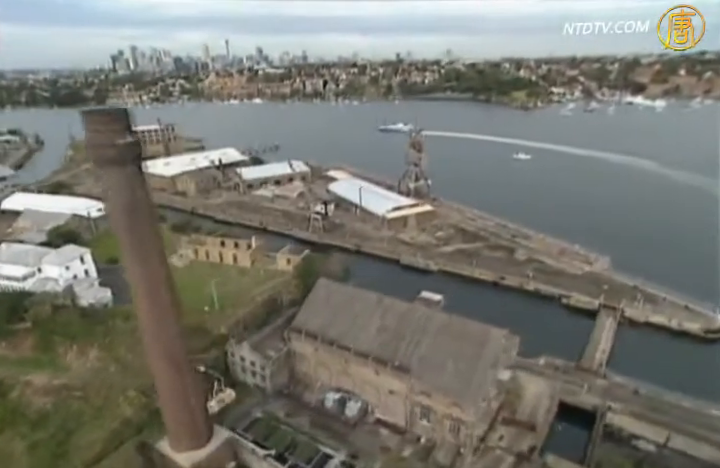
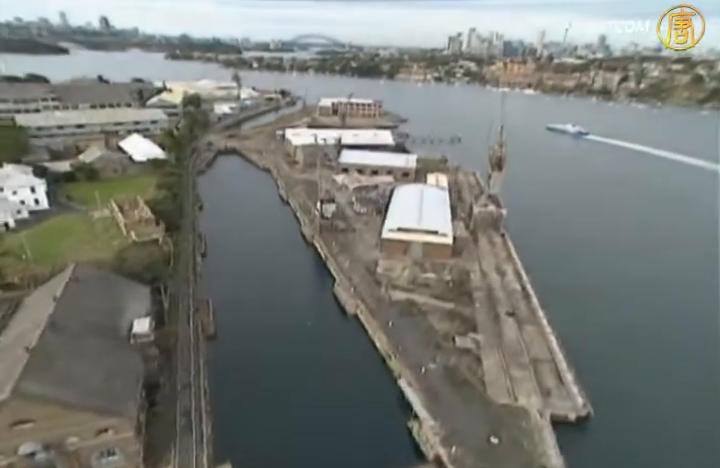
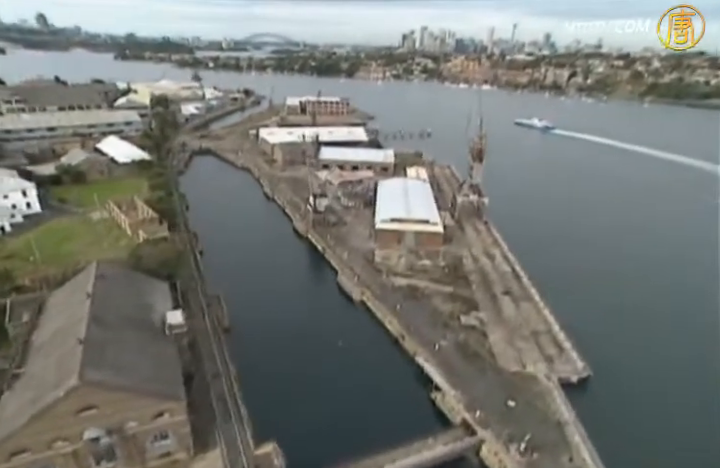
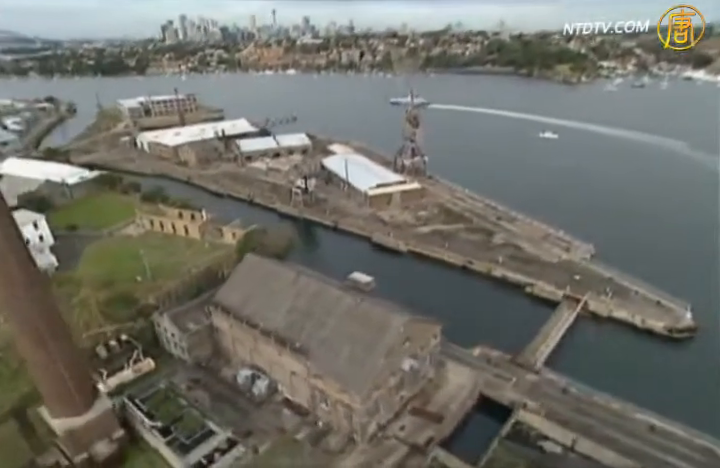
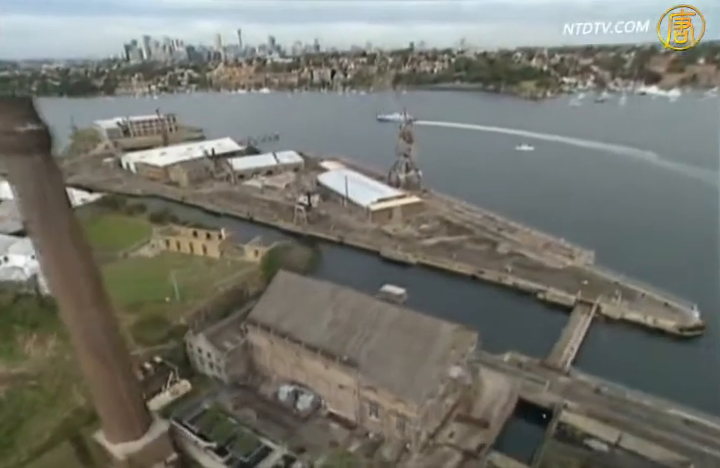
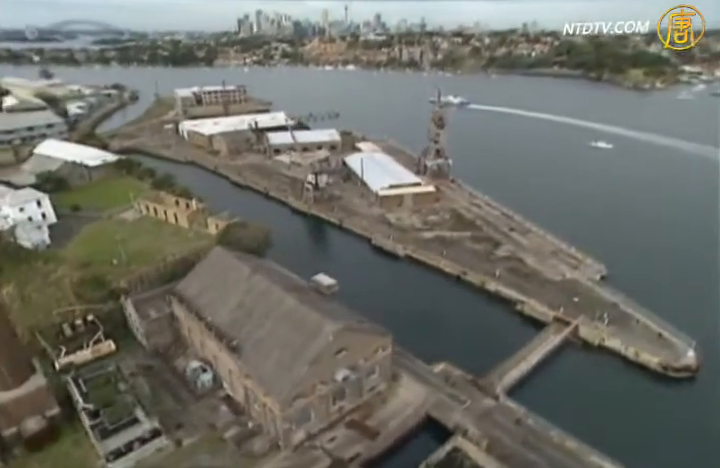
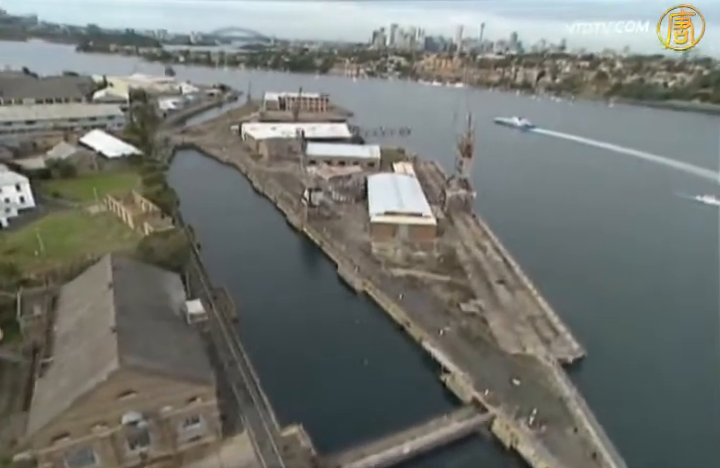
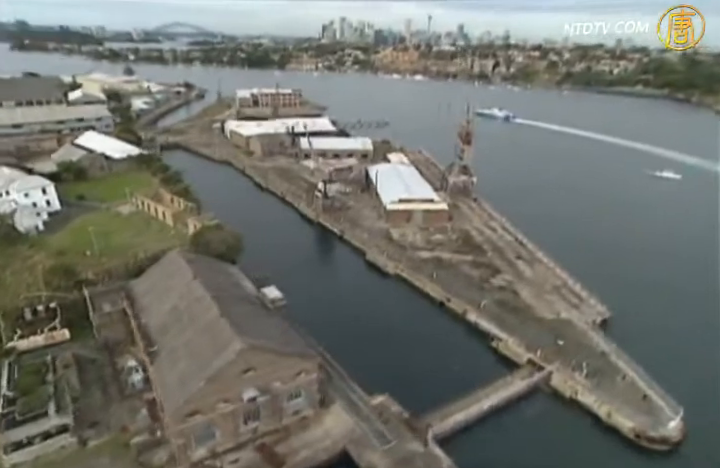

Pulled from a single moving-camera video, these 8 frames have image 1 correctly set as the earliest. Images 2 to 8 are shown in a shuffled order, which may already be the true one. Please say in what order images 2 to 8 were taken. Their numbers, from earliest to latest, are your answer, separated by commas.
5, 4, 6, 8, 7, 3, 2
